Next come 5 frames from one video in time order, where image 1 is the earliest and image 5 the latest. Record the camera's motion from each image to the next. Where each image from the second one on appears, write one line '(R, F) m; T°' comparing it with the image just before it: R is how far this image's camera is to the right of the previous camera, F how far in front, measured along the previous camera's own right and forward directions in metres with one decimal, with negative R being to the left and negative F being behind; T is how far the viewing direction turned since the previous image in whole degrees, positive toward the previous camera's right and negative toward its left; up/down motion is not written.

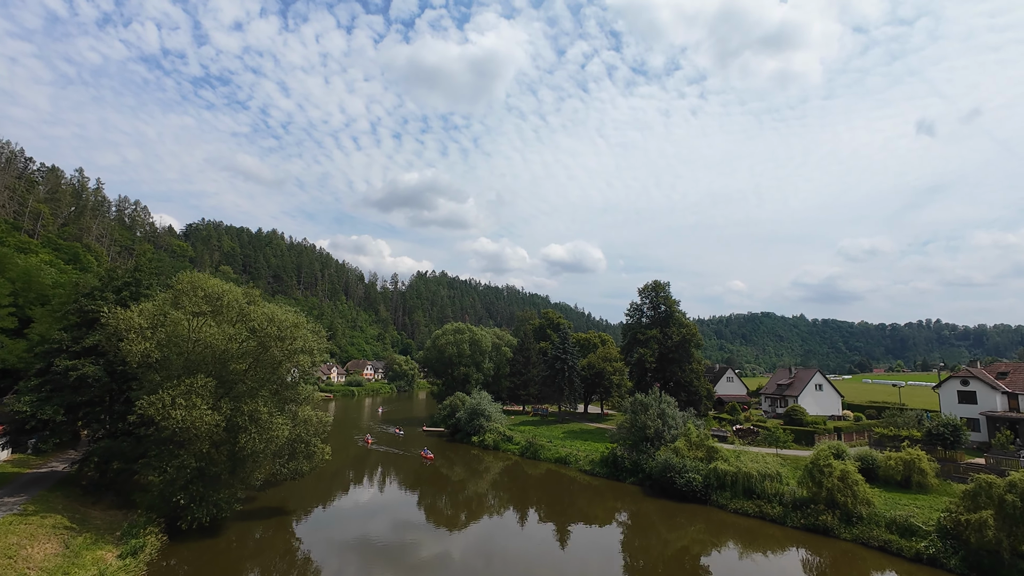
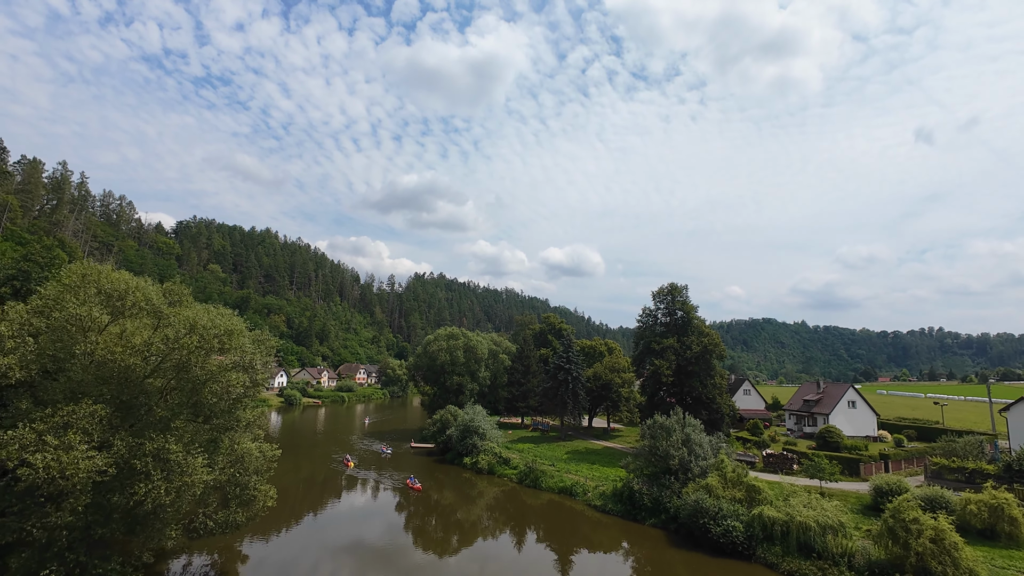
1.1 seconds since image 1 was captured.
(0.0, +3.8) m; 0°
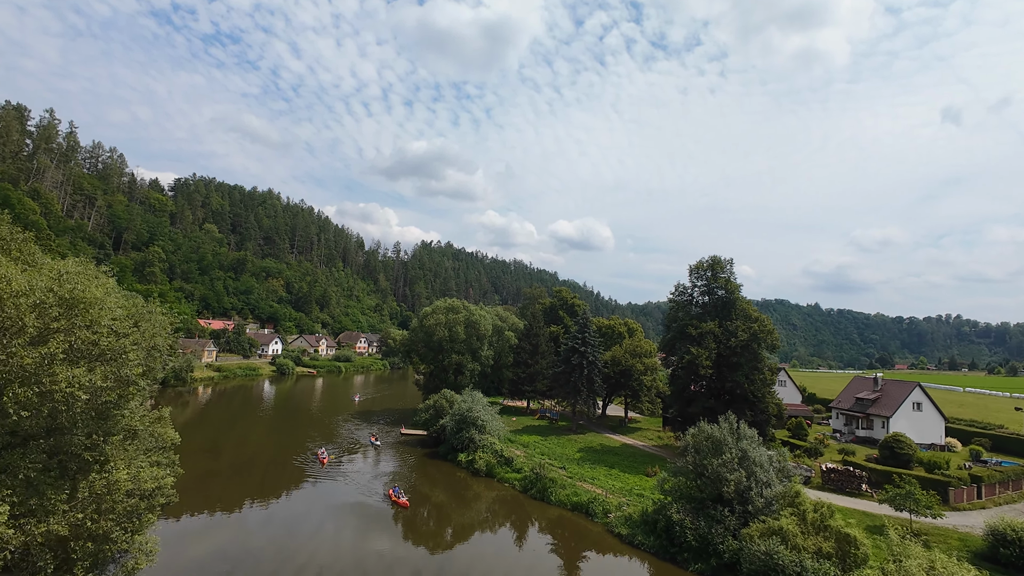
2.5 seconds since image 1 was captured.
(-0.1, +5.1) m; -1°
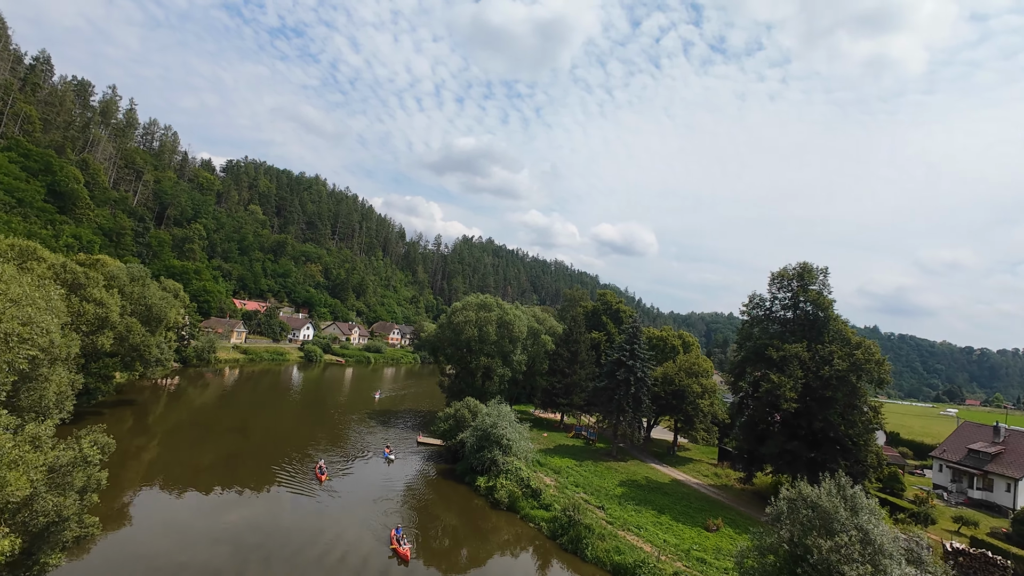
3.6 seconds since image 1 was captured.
(-0.1, +4.0) m; -4°
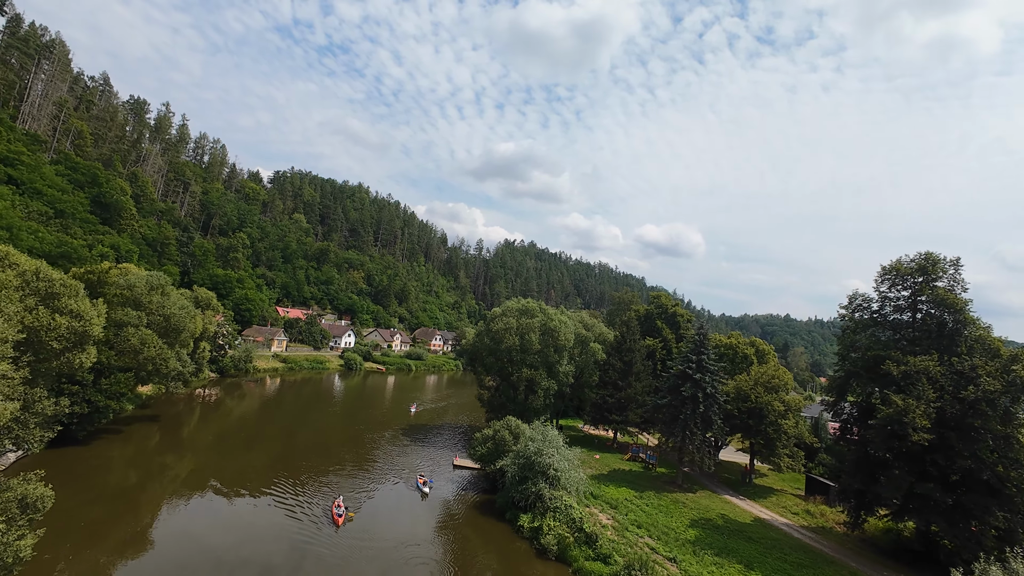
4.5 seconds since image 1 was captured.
(-0.1, +3.3) m; -5°
